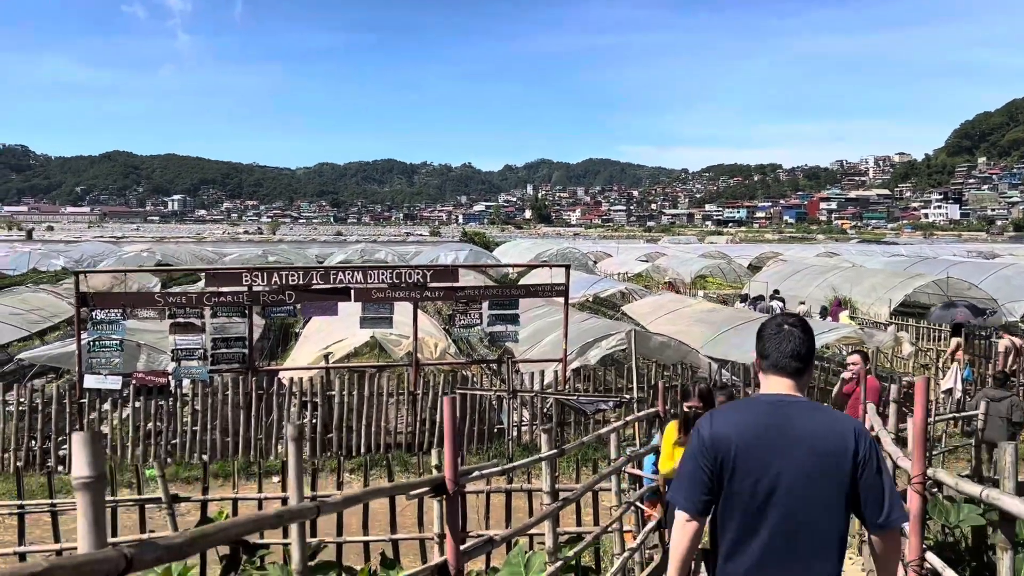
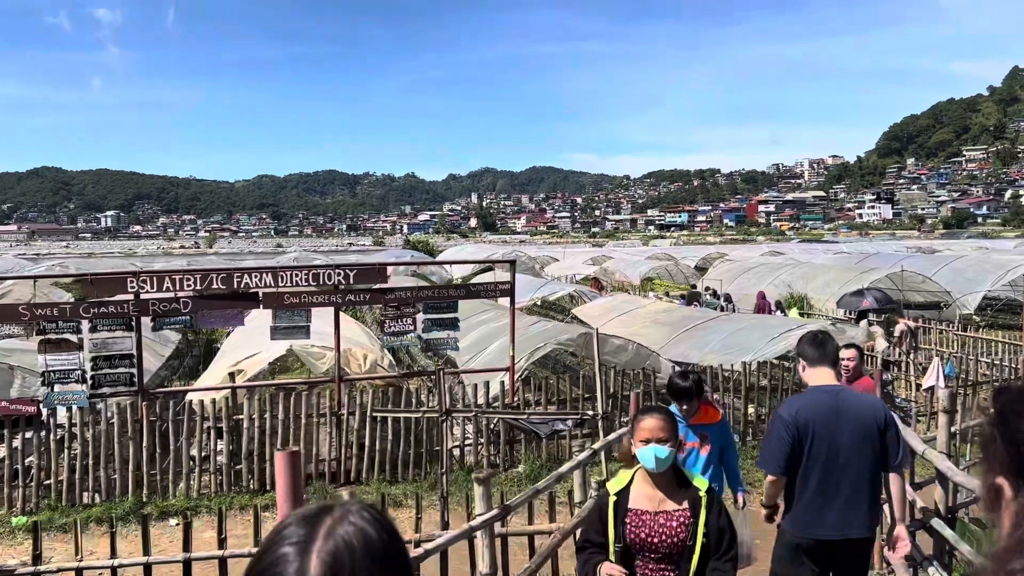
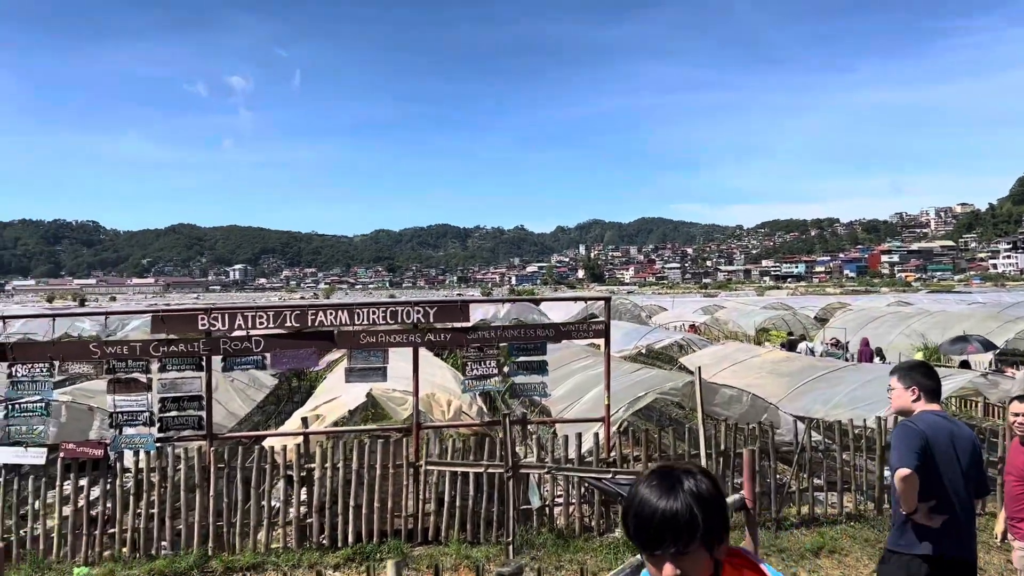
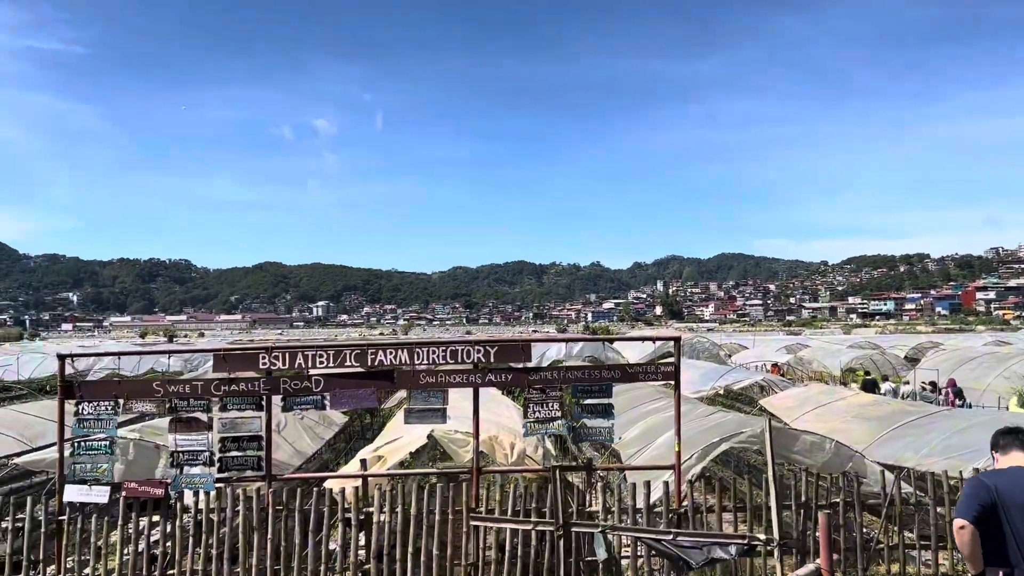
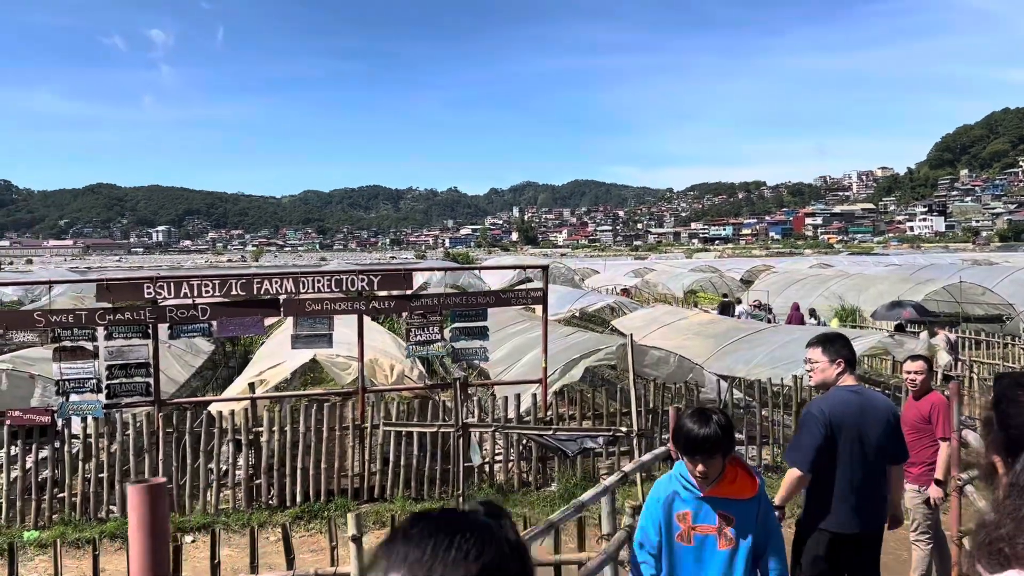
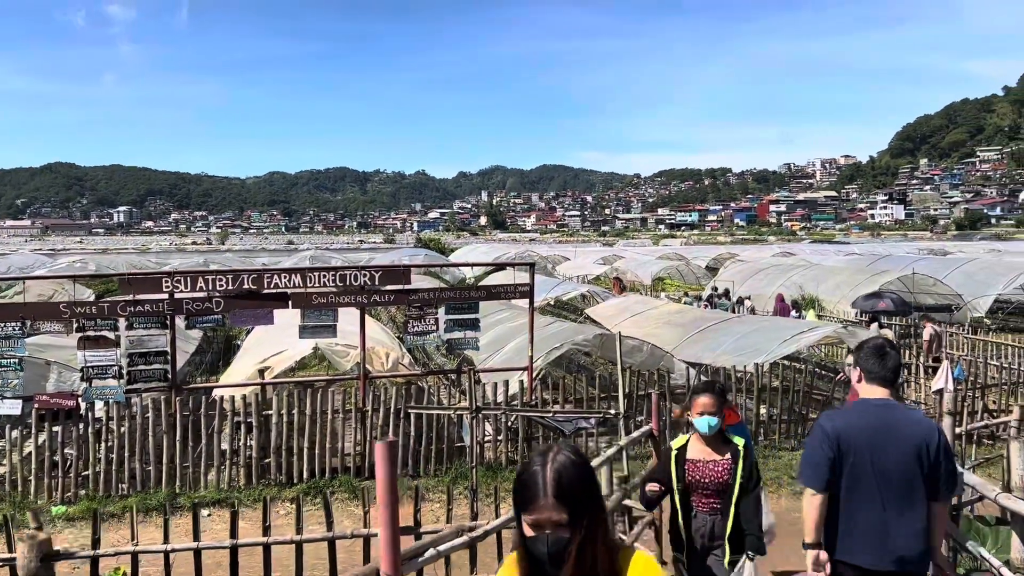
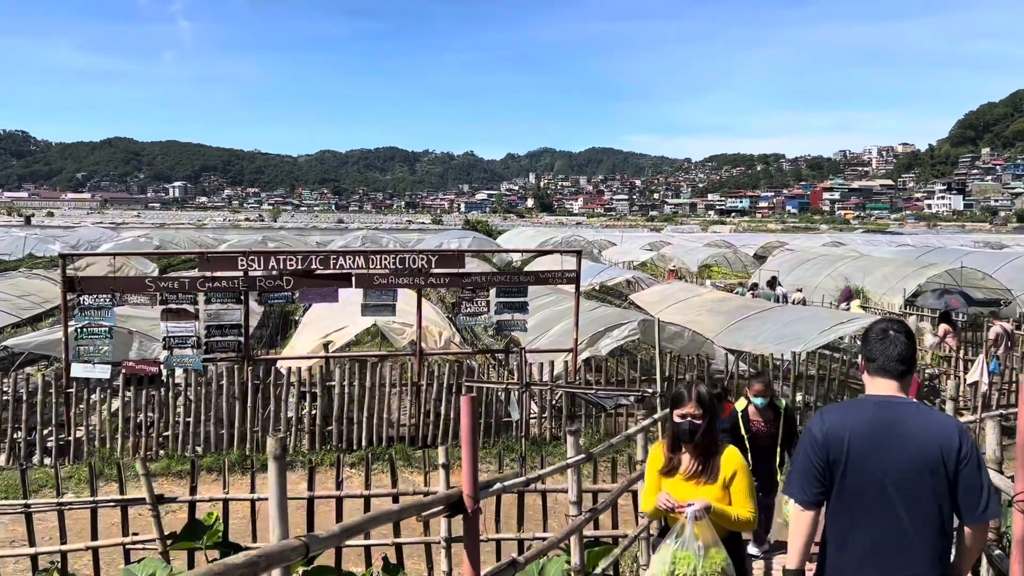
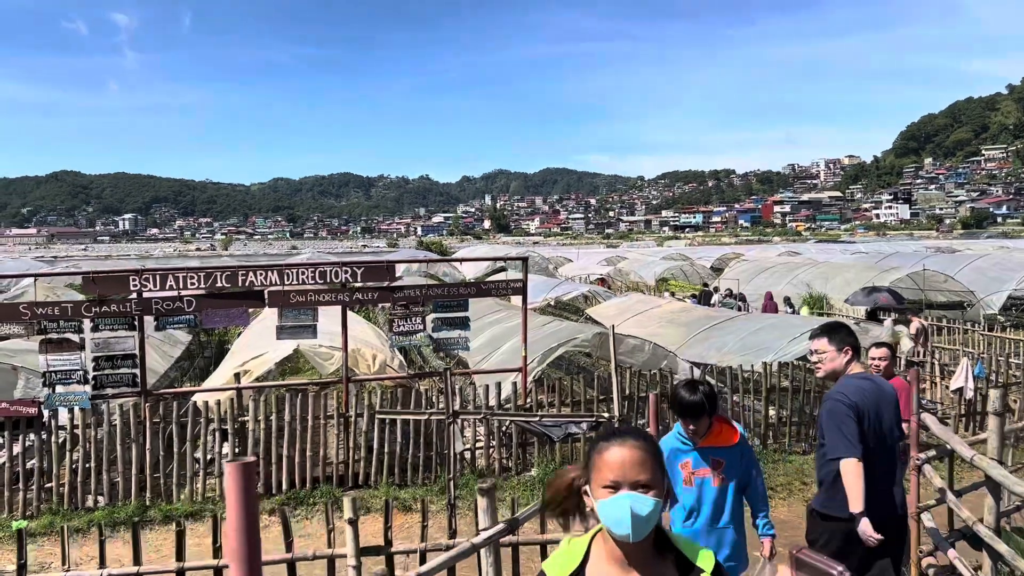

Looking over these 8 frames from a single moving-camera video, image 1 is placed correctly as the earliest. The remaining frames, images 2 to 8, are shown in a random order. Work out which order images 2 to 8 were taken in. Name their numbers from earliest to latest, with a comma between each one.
7, 6, 2, 8, 5, 3, 4
